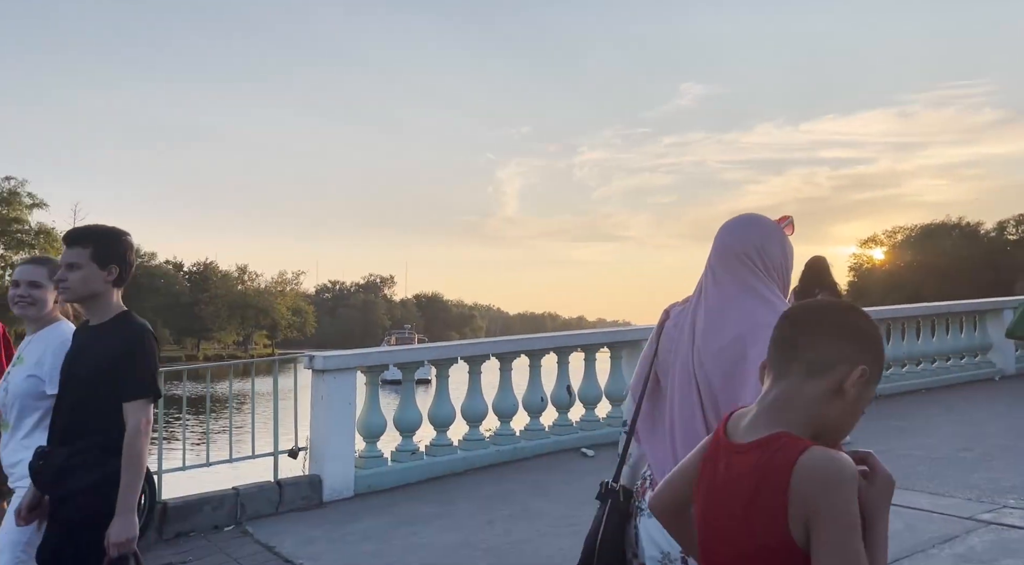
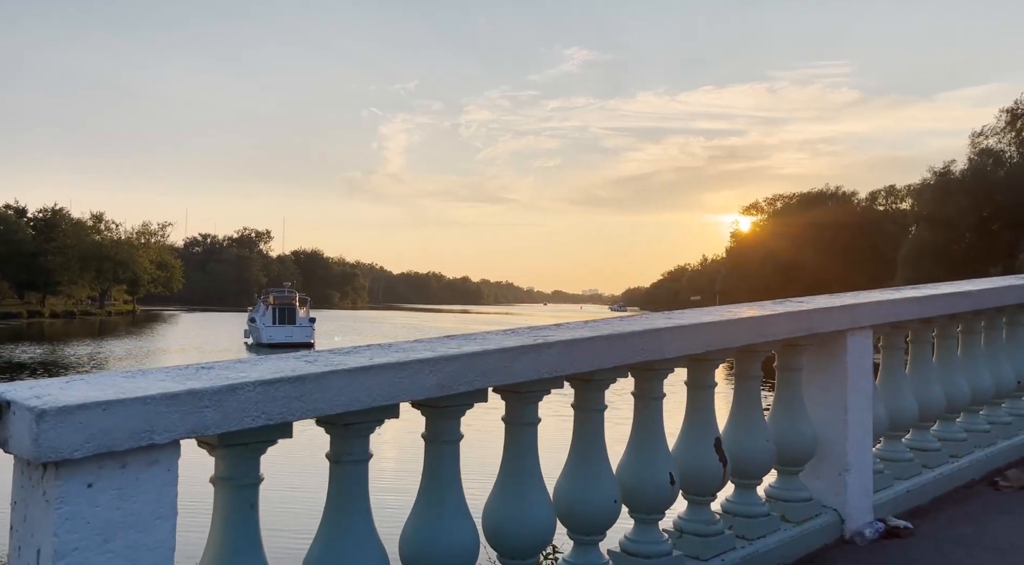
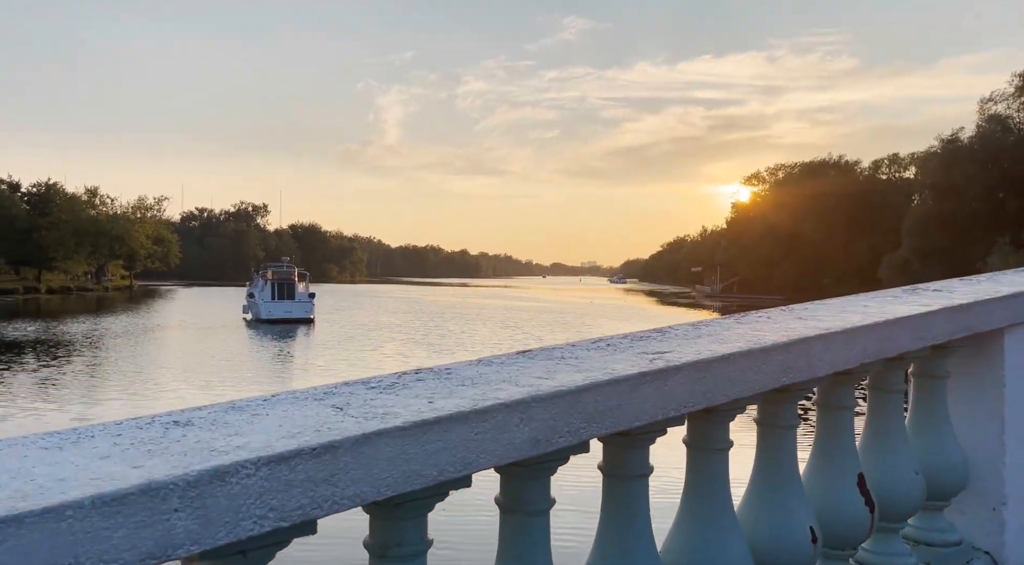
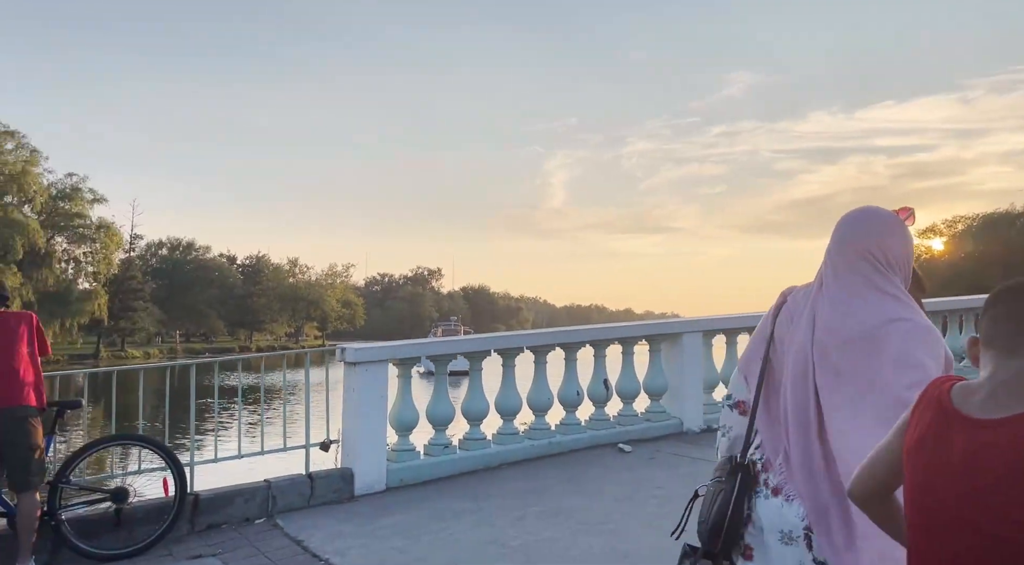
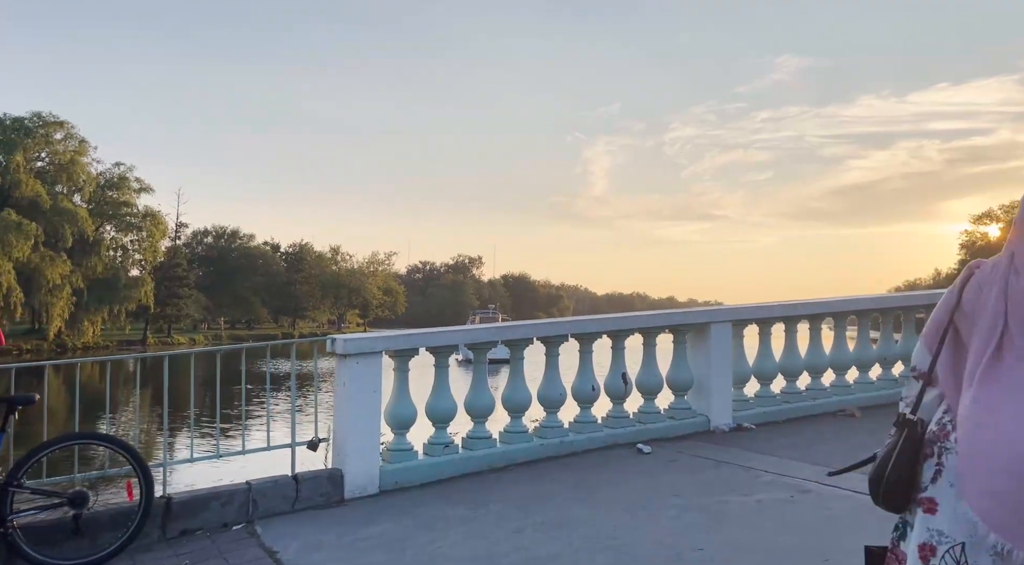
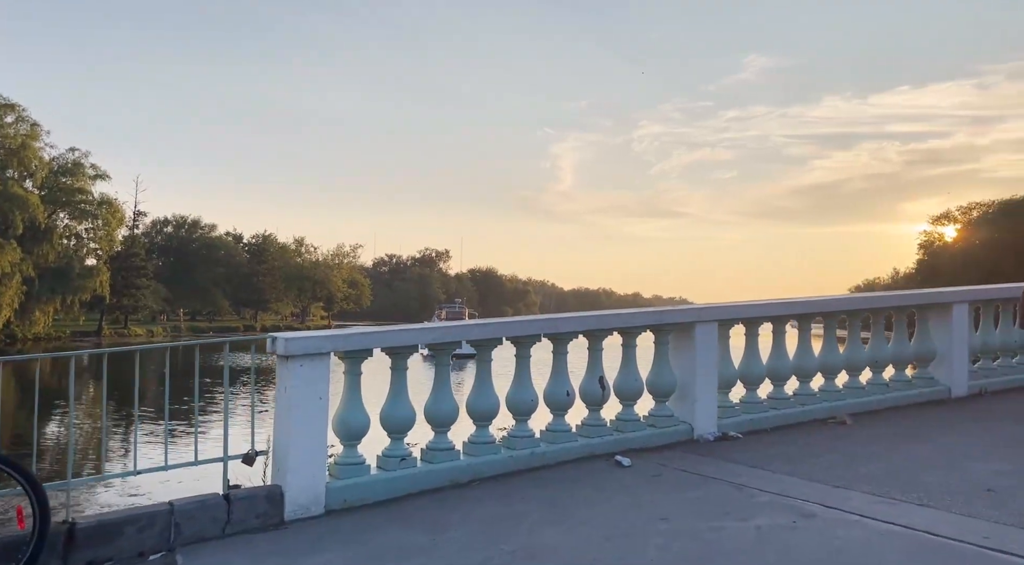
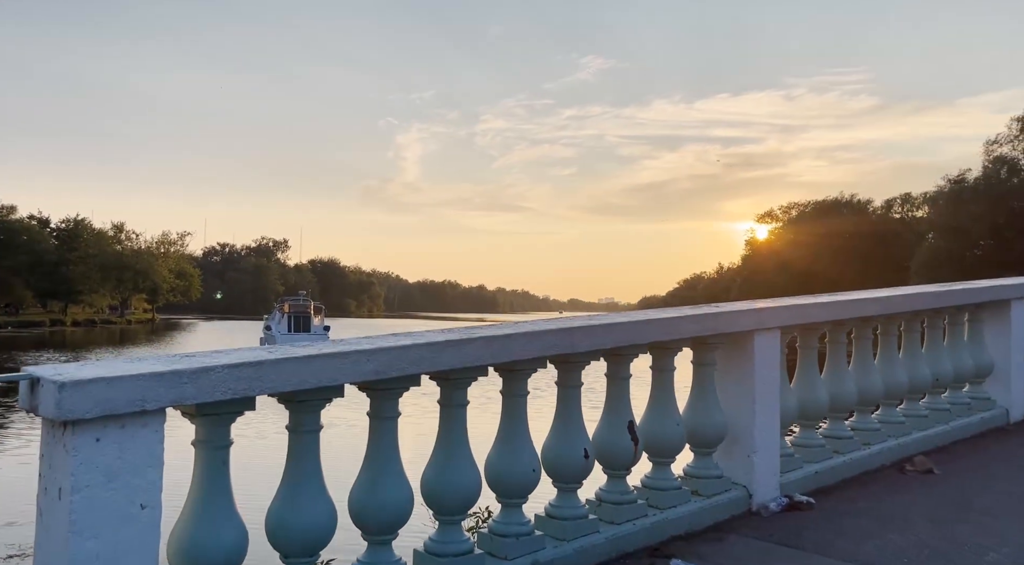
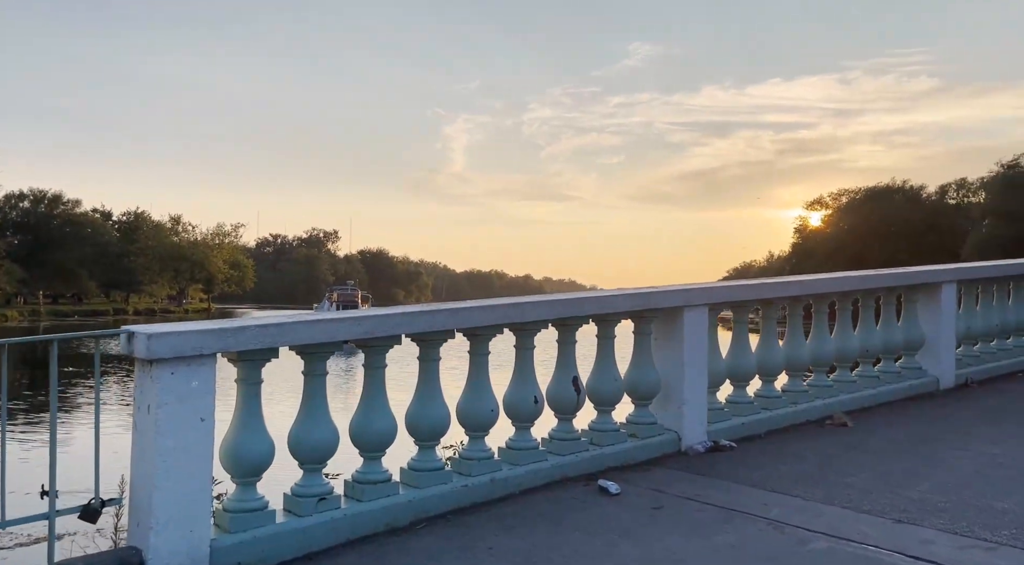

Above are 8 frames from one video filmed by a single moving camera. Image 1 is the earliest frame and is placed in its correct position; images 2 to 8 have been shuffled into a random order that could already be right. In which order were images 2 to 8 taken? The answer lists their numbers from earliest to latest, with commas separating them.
4, 5, 6, 8, 7, 2, 3
